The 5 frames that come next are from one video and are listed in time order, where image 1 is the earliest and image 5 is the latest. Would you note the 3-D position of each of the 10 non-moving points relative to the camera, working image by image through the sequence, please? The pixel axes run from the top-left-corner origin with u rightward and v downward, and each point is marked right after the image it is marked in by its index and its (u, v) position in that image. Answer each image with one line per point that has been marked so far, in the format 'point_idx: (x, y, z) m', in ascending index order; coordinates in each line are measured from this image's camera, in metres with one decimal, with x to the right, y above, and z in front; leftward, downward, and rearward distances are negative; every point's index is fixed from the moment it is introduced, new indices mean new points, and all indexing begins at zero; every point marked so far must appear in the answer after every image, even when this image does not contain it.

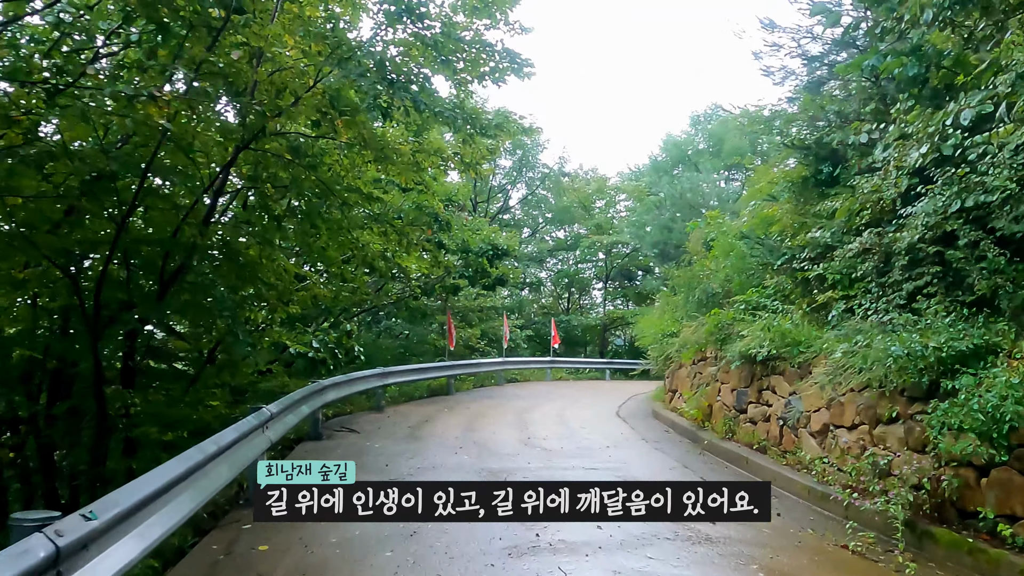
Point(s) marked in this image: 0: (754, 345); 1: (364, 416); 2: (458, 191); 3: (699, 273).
0: (+2.6, -0.6, +7.8) m
1: (-2.3, -2.0, +11.5) m
2: (-1.1, +2.1, +15.8) m
3: (+2.7, +0.2, +10.9) m
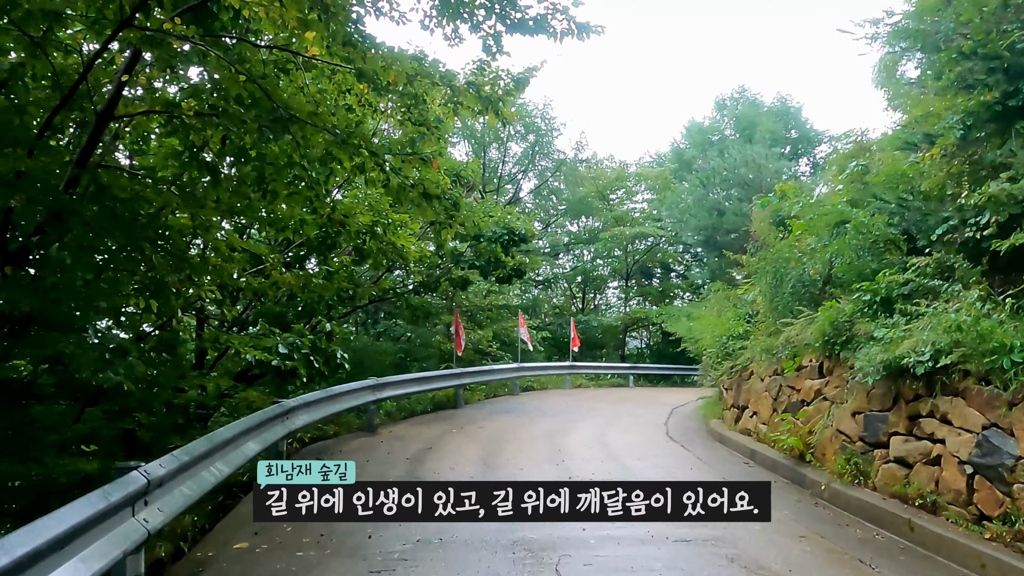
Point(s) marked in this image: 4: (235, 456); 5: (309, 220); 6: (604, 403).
0: (+2.9, -0.5, +5.3) m
1: (-2.0, -1.9, +9.1) m
2: (-0.8, +2.2, +13.4) m
3: (+3.1, +0.4, +8.4) m
4: (-1.8, -1.1, +4.7) m
5: (-1.8, +0.6, +6.5) m
6: (+1.9, -2.4, +15.0) m
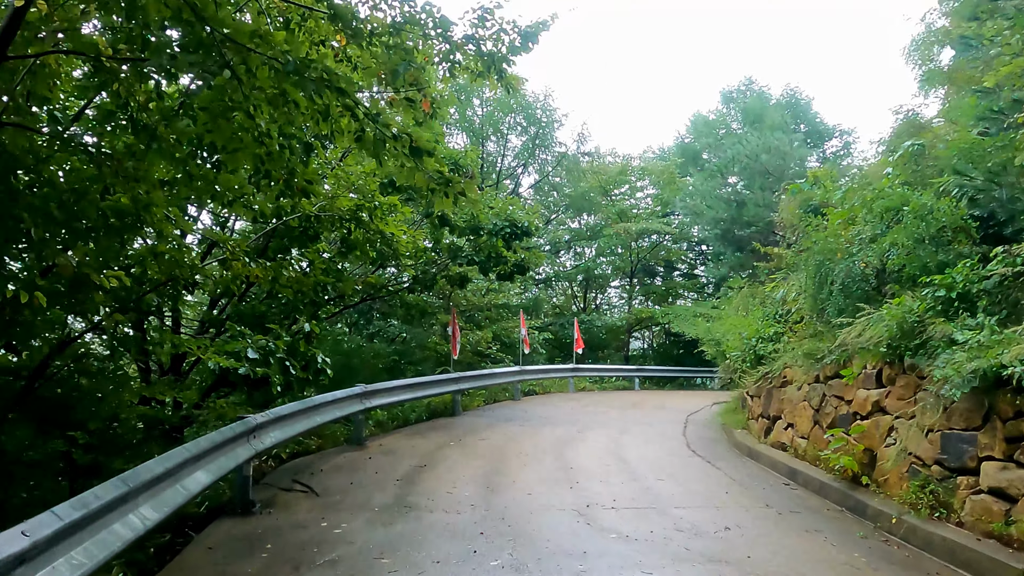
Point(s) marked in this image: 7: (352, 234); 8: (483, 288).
0: (+3.0, -0.4, +4.3) m
1: (-1.9, -1.8, +8.1) m
2: (-0.8, +2.3, +12.3) m
3: (+3.1, +0.4, +7.4) m
4: (-1.7, -1.0, +3.7) m
5: (-1.8, +0.7, +5.5) m
6: (+1.9, -2.3, +14.0) m
7: (-1.9, +0.7, +8.4) m
8: (-0.7, 0.0, +16.9) m
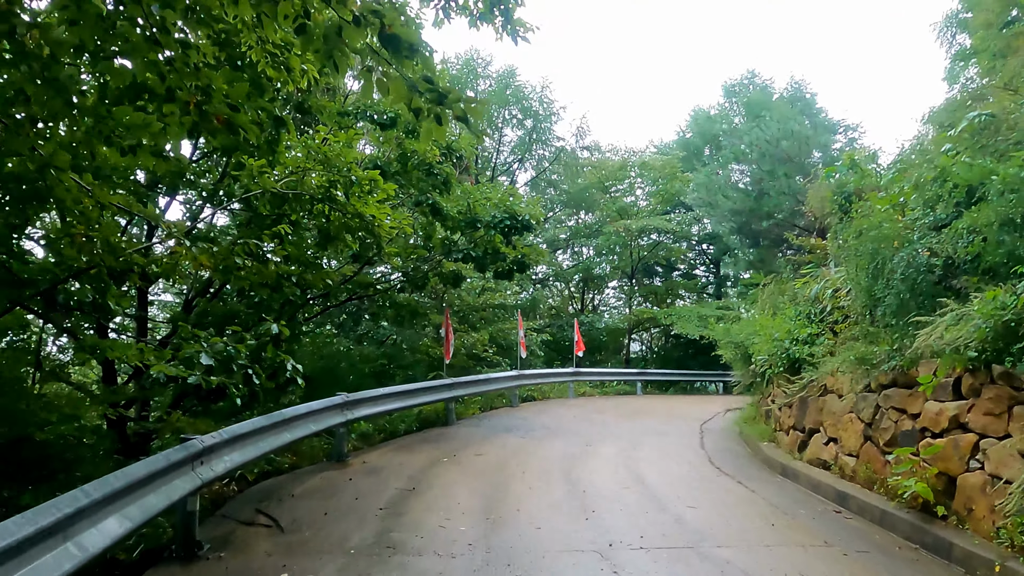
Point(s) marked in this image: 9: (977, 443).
0: (+3.0, -0.4, +3.4) m
1: (-1.9, -1.8, +7.0) m
2: (-0.8, +2.3, +11.3) m
3: (+3.1, +0.5, +6.4) m
4: (-1.7, -1.0, +2.7) m
5: (-1.7, +0.7, +4.5) m
6: (+1.9, -2.3, +13.0) m
7: (-1.9, +0.7, +7.4) m
8: (-0.7, 0.0, +15.9) m
9: (+3.0, -1.0, +4.7) m
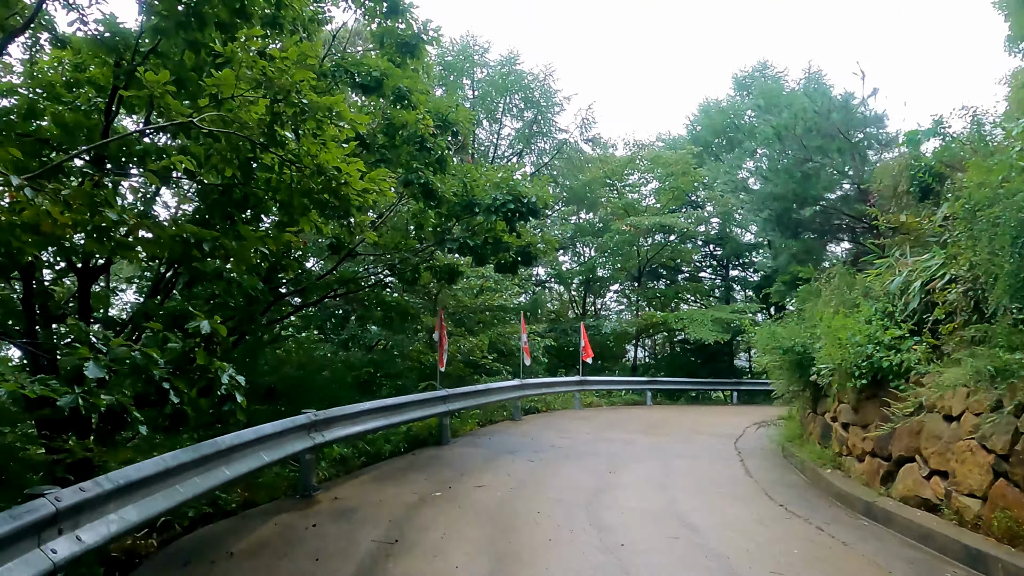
0: (+3.1, -0.2, +1.8) m
1: (-1.8, -1.7, +5.4) m
2: (-0.7, +2.3, +9.8) m
3: (+3.2, +0.6, +4.9) m
4: (-1.5, -0.9, +1.1) m
5: (-1.6, +0.8, +2.9) m
6: (+1.9, -2.3, +11.4) m
7: (-1.8, +0.8, +5.8) m
8: (-0.7, 0.0, +14.3) m
9: (+3.1, -0.9, +3.2) m
